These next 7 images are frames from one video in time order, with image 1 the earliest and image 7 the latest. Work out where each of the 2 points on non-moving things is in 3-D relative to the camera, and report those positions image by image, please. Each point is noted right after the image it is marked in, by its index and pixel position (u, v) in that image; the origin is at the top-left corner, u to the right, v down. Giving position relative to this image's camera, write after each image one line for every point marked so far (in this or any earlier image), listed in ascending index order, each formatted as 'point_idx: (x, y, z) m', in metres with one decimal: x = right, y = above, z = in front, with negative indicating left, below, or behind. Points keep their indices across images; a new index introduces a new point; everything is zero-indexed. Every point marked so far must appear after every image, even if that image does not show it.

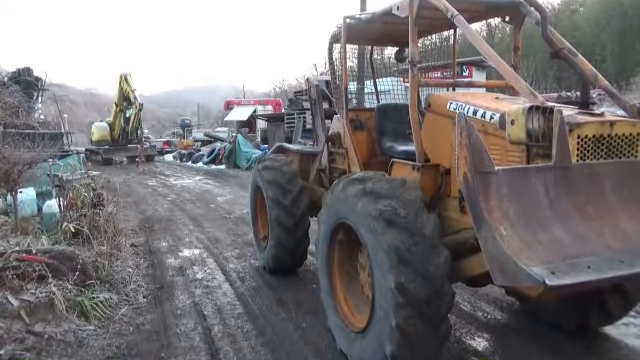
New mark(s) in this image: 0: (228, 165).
0: (-3.5, +0.6, +18.0) m
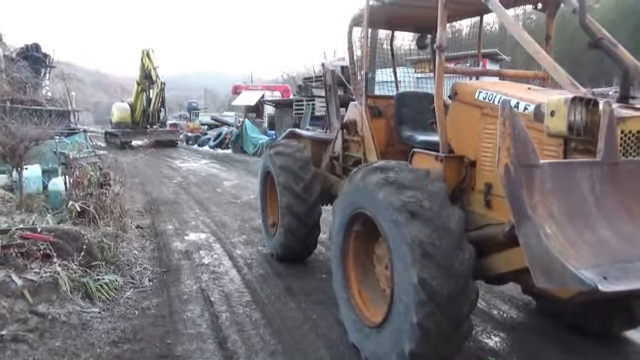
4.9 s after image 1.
0: (-3.2, +1.2, +17.9) m
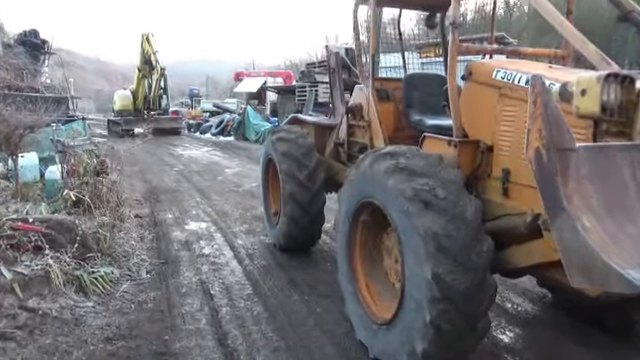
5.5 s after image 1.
0: (-3.1, +1.6, +17.6) m
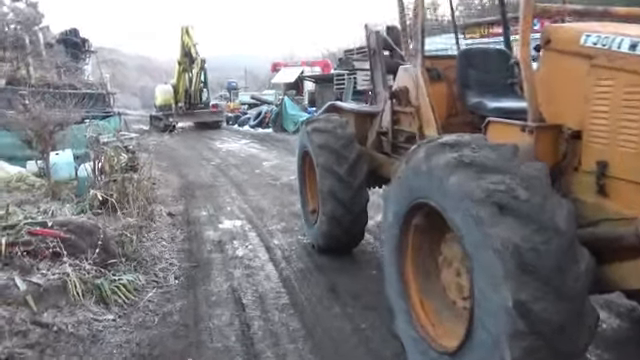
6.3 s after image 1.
0: (-1.6, +1.9, +17.3) m
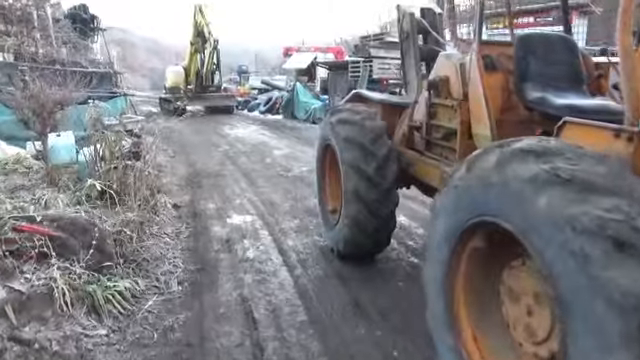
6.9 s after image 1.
0: (-1.2, +2.3, +16.7) m
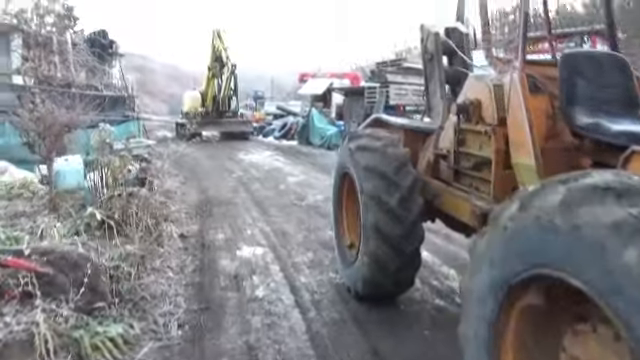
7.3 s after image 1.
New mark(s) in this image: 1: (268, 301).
0: (-0.7, +1.4, +16.5) m
1: (-0.4, -1.0, +4.0) m
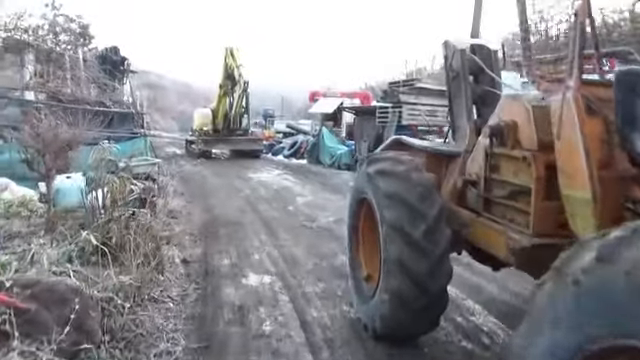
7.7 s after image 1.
0: (-0.3, +0.7, +16.2) m
1: (-0.3, -1.2, +3.6) m
